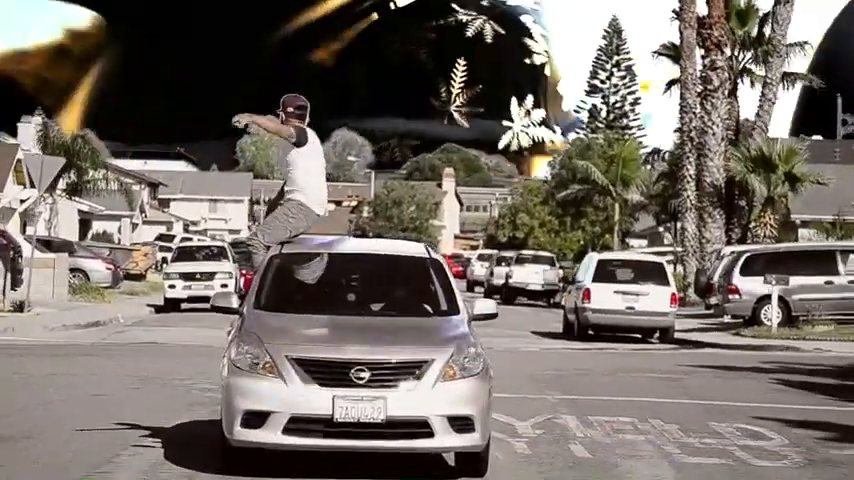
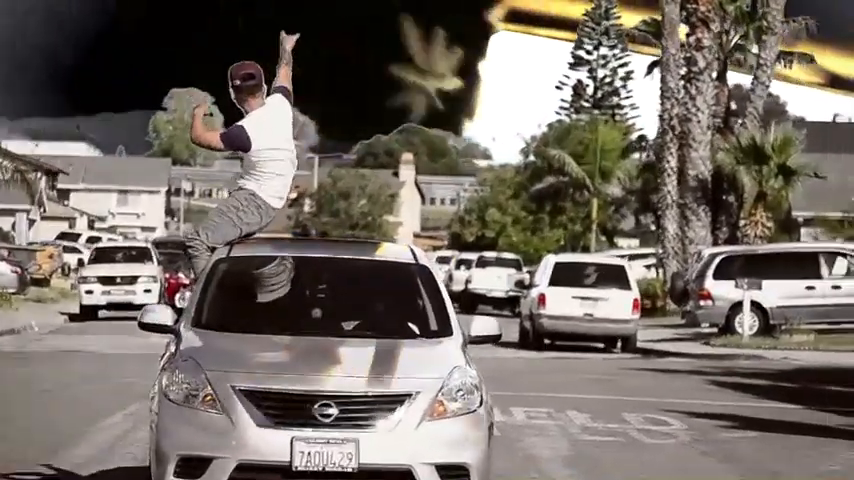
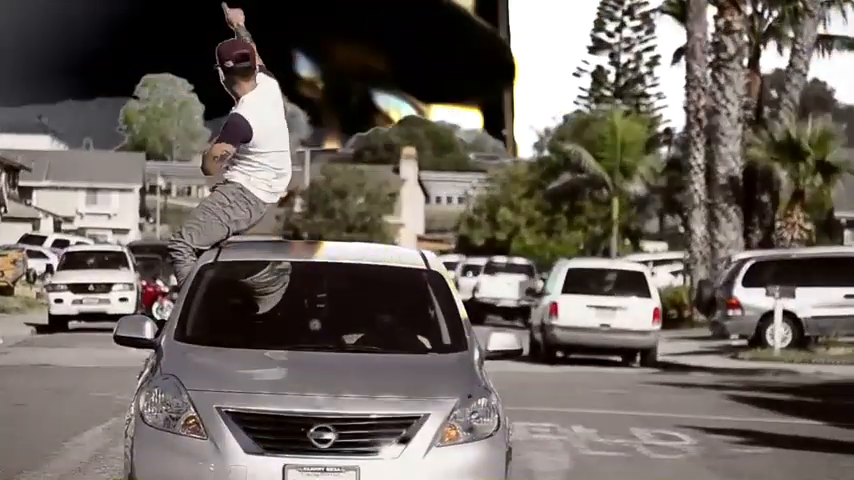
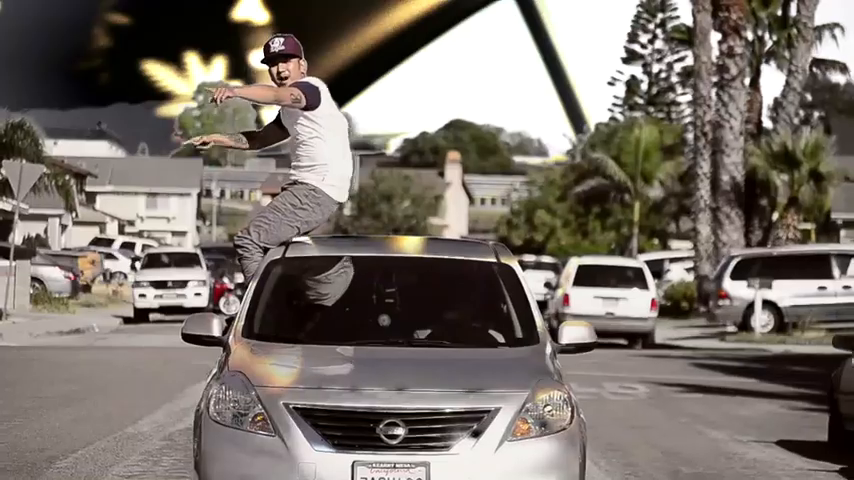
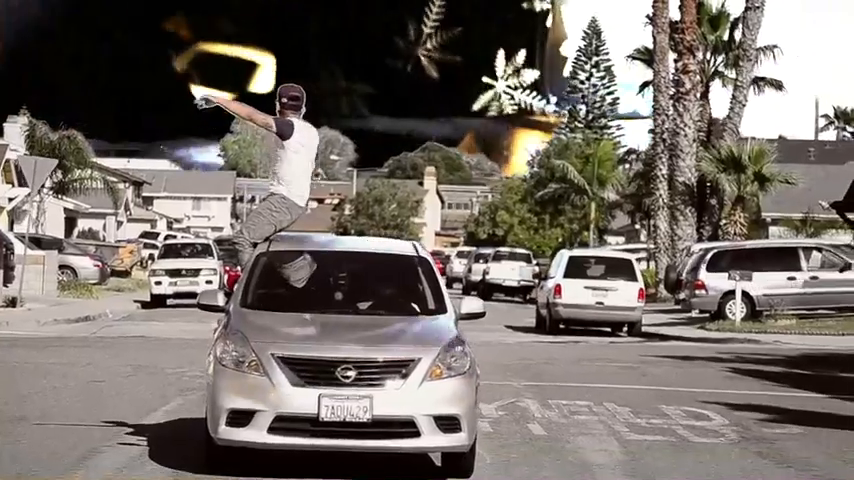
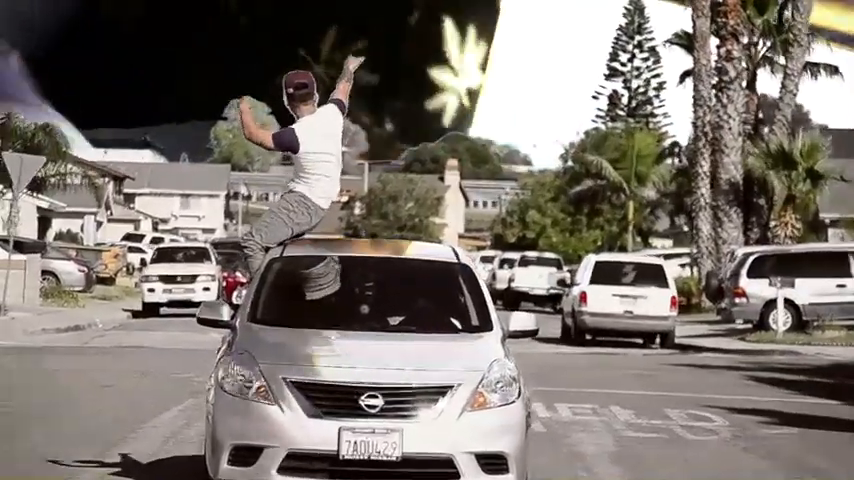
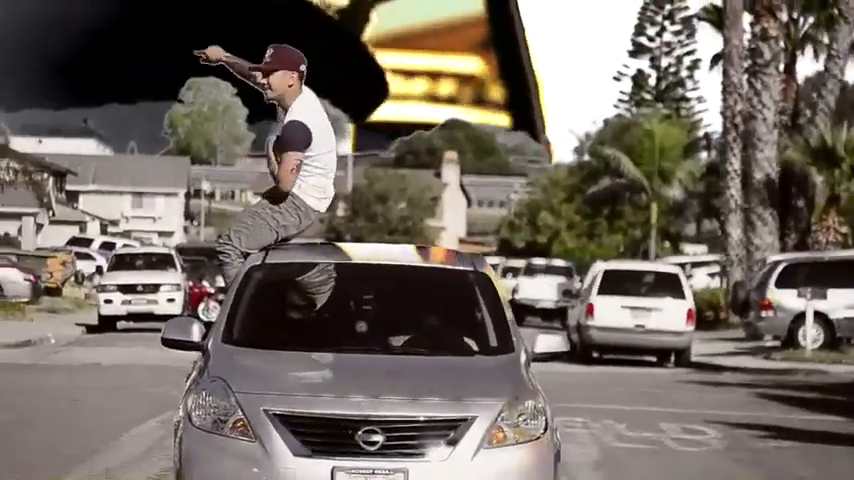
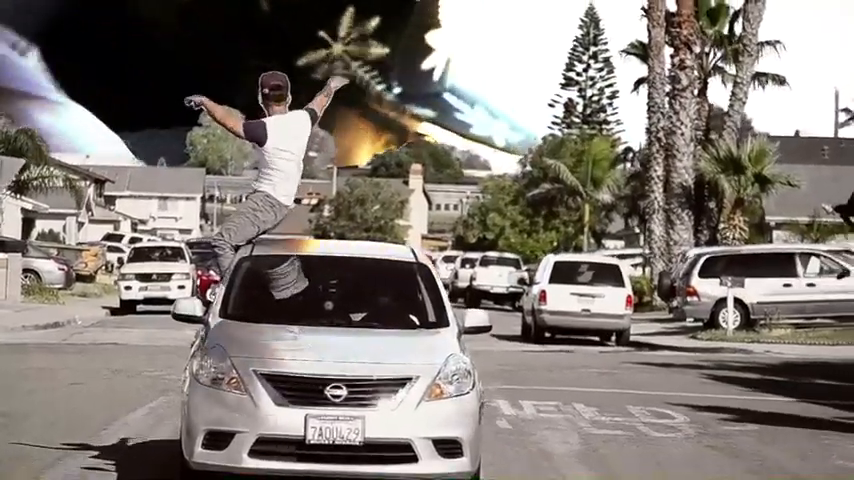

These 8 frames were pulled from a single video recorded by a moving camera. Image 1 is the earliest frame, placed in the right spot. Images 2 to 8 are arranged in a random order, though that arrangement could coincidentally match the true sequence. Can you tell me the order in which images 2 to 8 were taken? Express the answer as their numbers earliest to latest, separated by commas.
5, 8, 6, 2, 3, 7, 4
